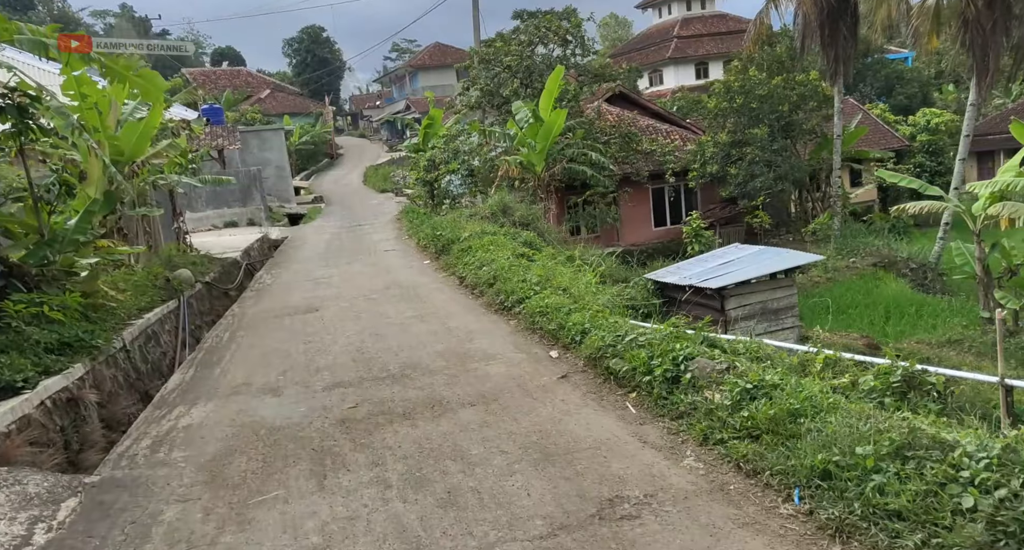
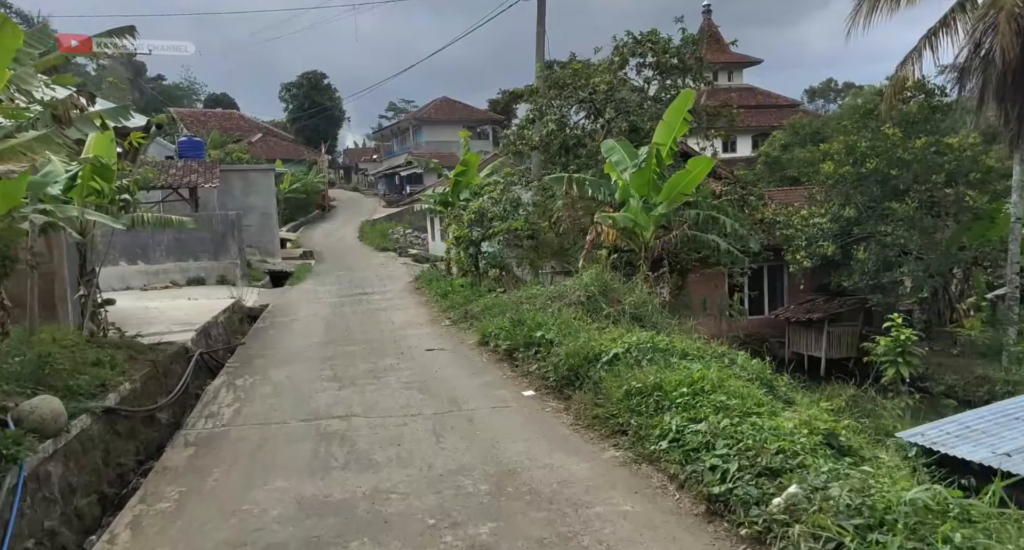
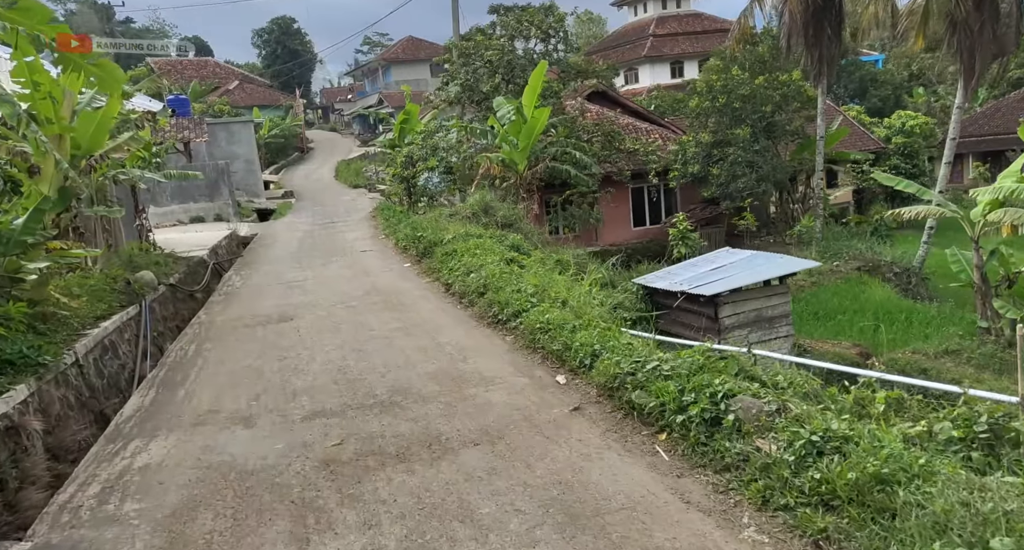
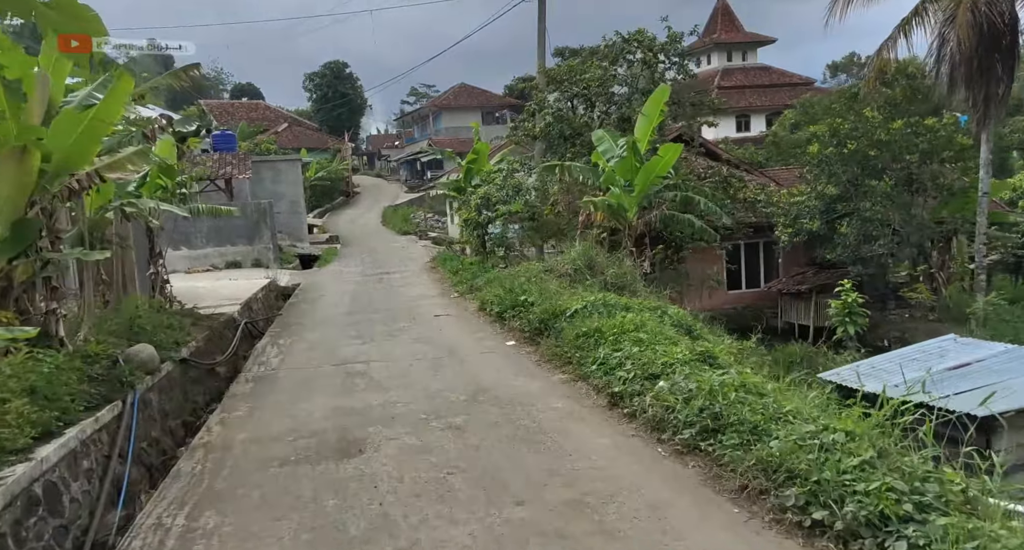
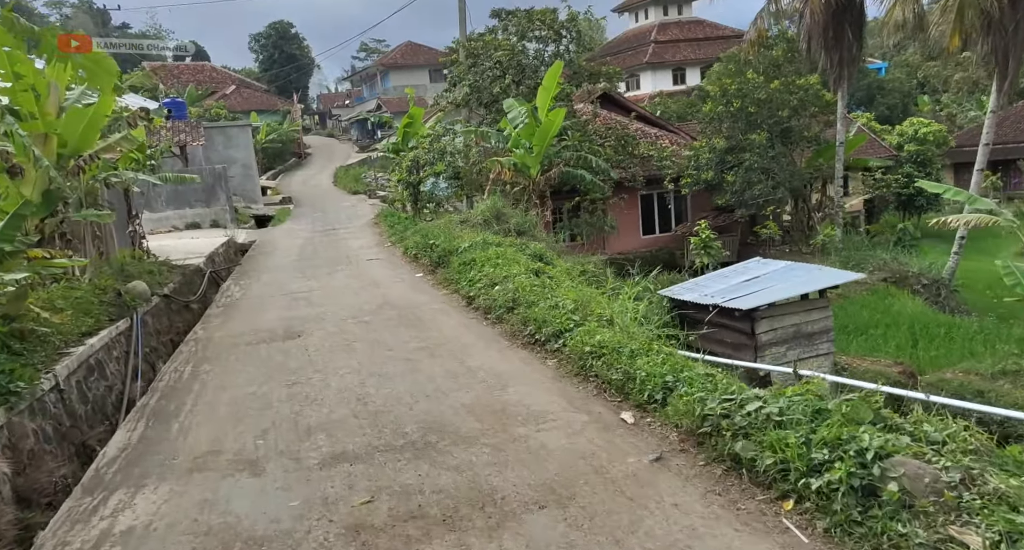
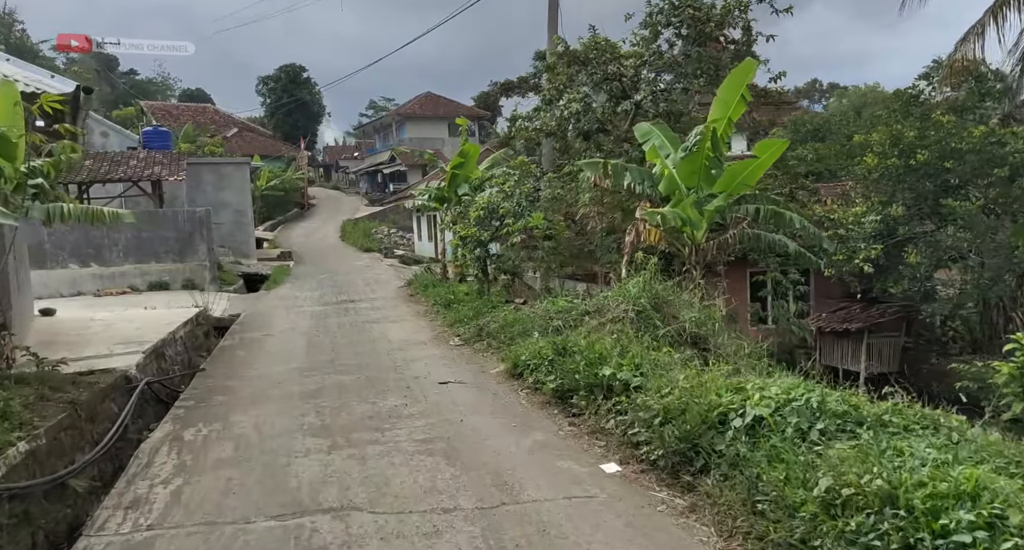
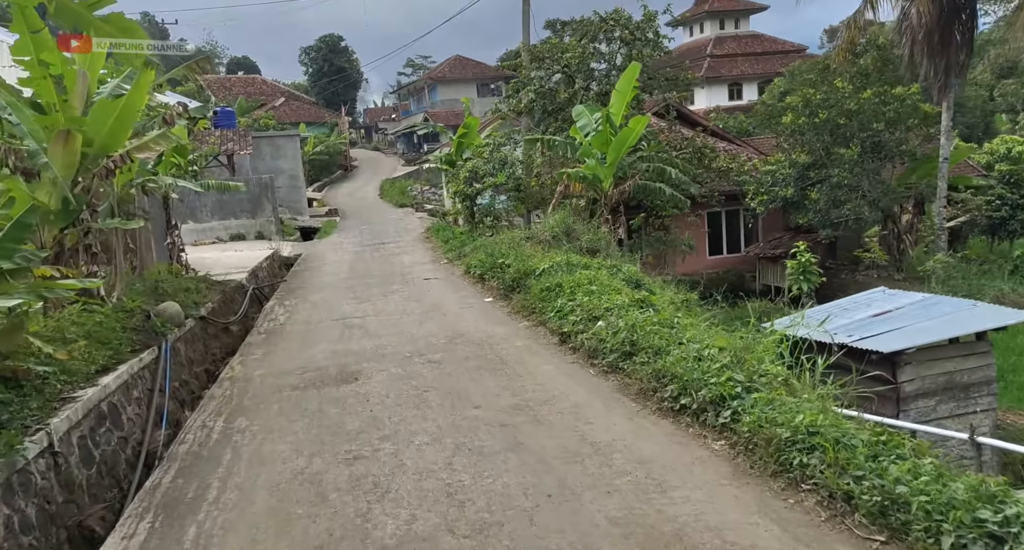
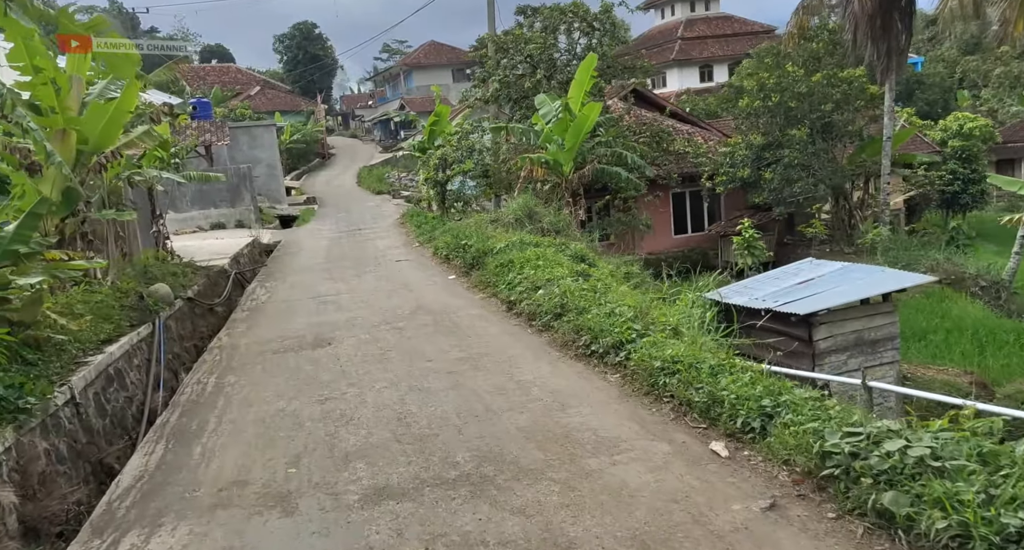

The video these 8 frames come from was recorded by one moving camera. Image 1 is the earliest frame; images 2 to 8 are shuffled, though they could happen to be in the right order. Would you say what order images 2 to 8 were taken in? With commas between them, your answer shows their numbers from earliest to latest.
3, 5, 8, 7, 4, 2, 6
